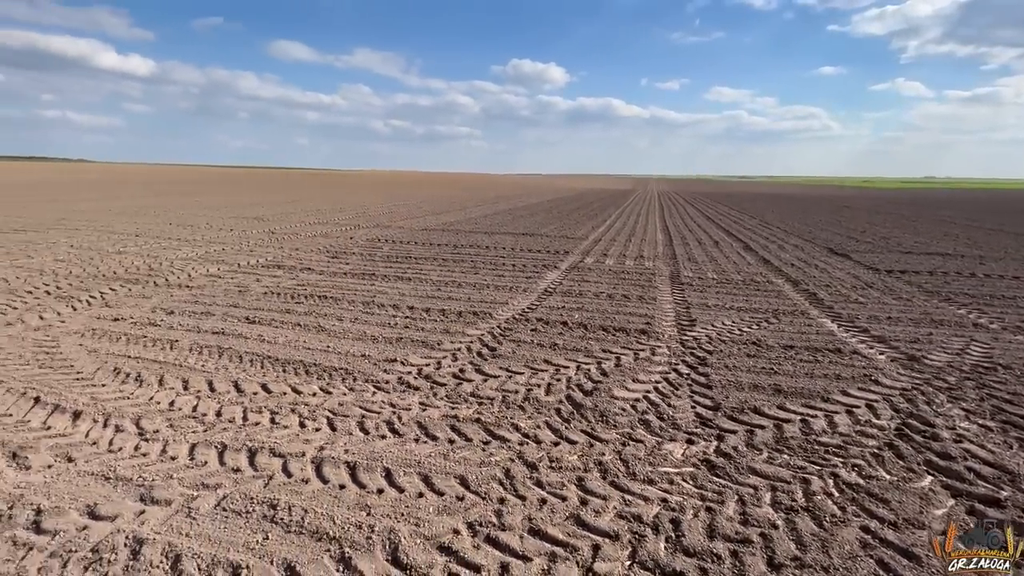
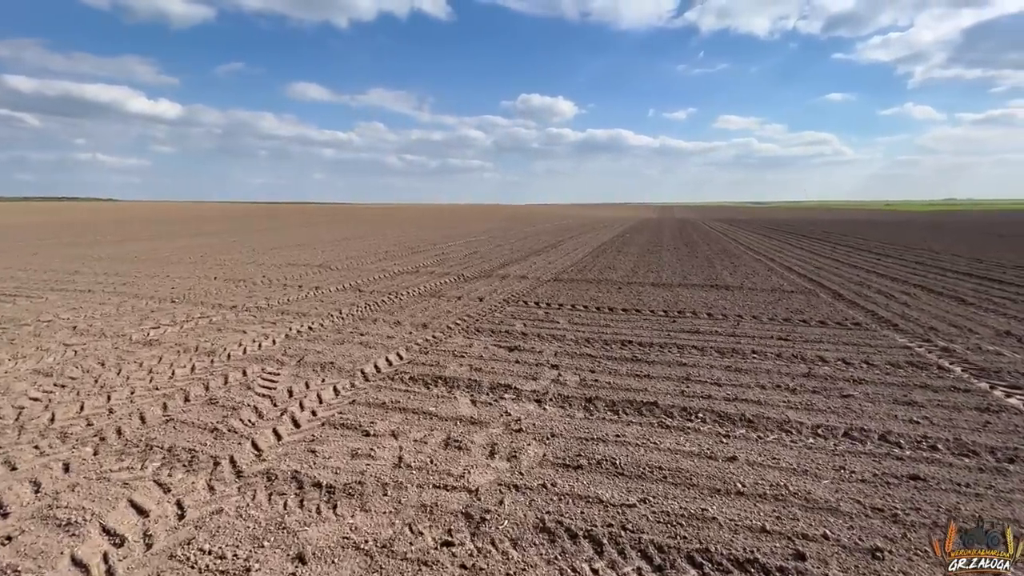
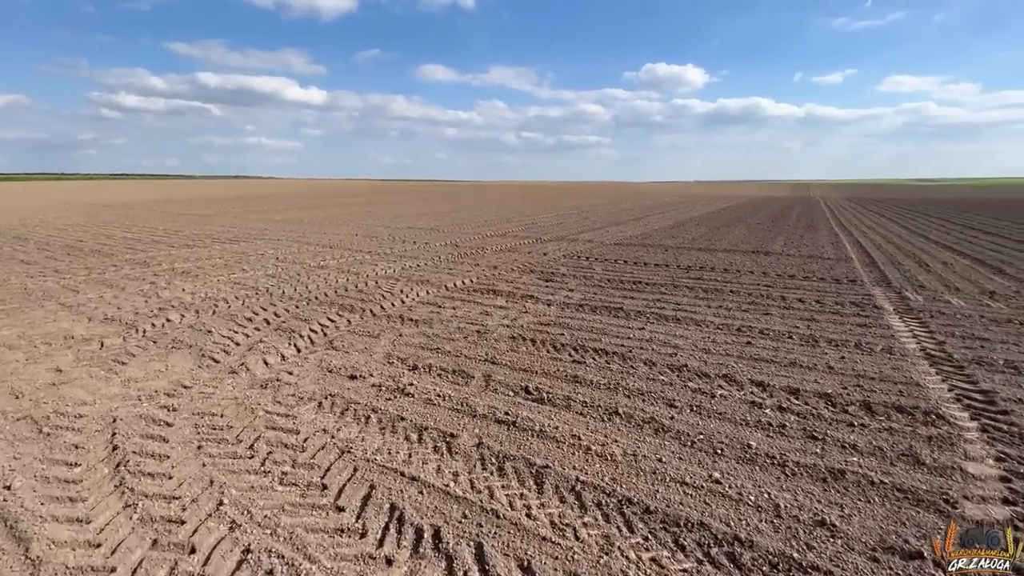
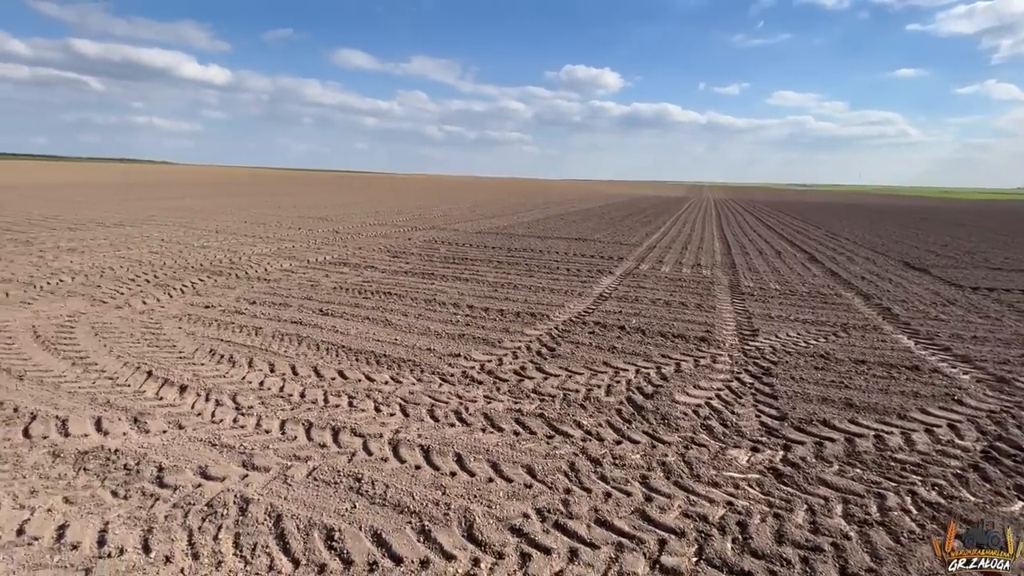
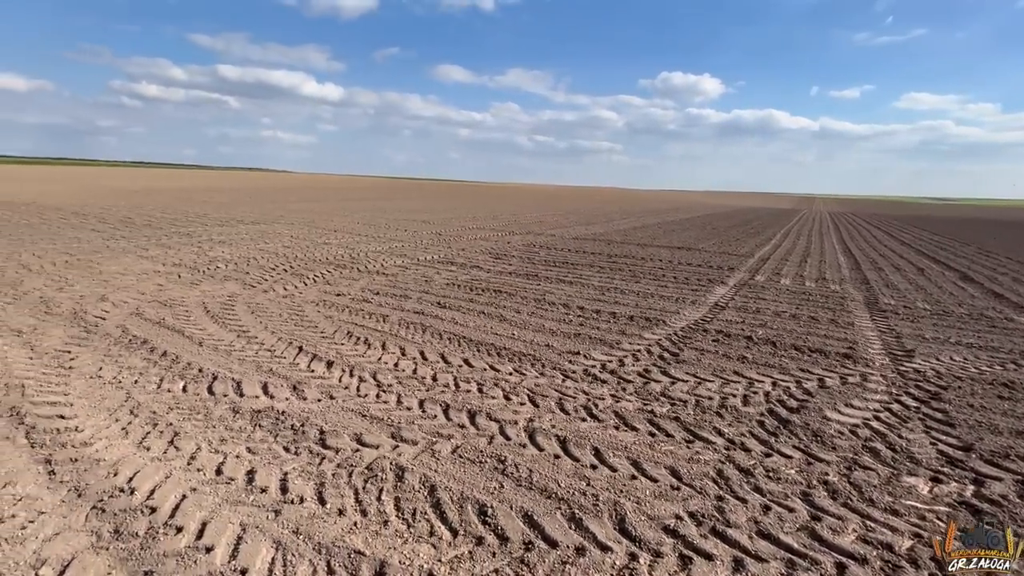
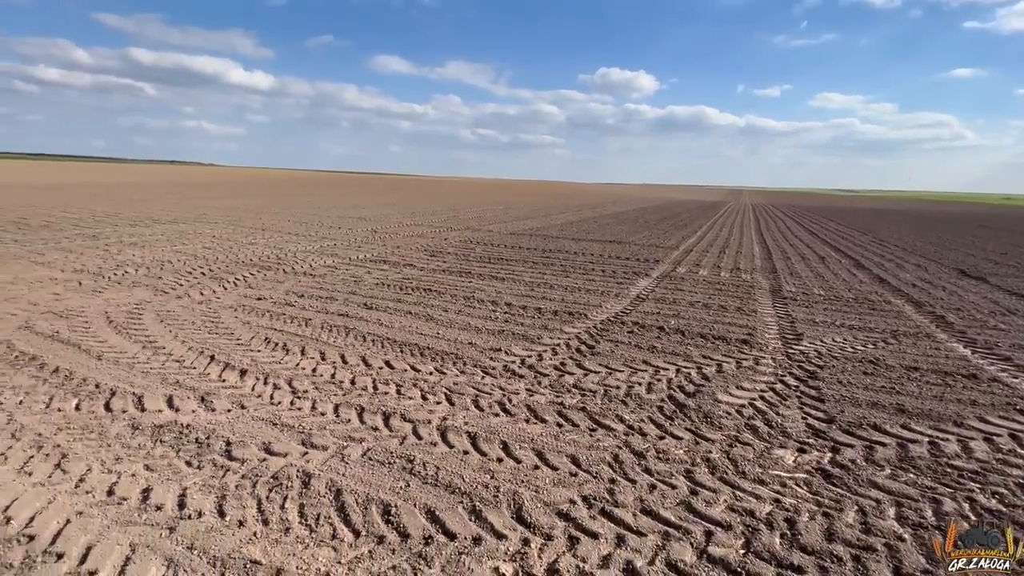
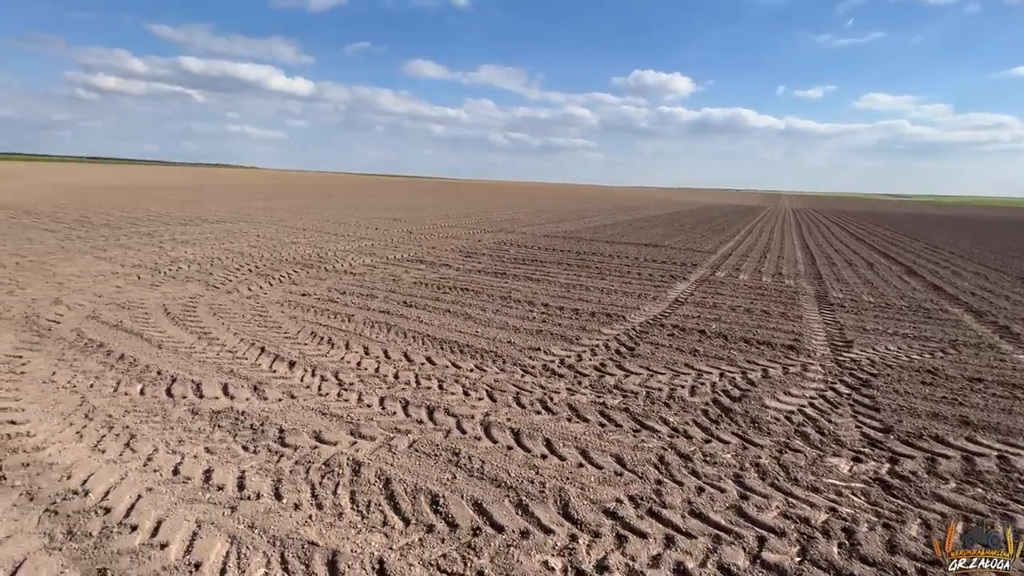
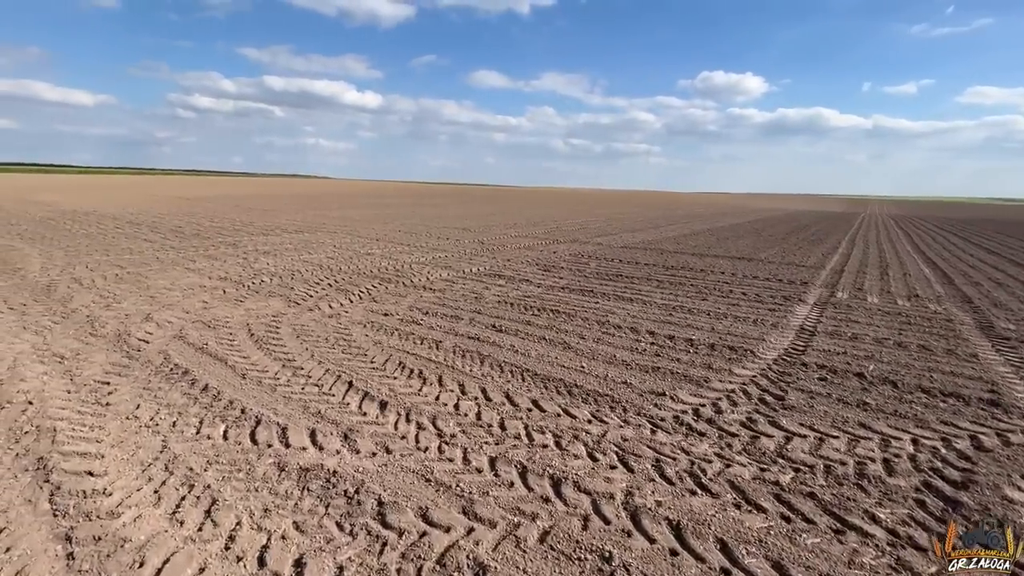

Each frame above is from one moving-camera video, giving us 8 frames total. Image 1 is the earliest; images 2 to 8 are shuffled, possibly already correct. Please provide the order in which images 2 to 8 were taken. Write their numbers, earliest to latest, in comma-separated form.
4, 6, 7, 5, 8, 3, 2
